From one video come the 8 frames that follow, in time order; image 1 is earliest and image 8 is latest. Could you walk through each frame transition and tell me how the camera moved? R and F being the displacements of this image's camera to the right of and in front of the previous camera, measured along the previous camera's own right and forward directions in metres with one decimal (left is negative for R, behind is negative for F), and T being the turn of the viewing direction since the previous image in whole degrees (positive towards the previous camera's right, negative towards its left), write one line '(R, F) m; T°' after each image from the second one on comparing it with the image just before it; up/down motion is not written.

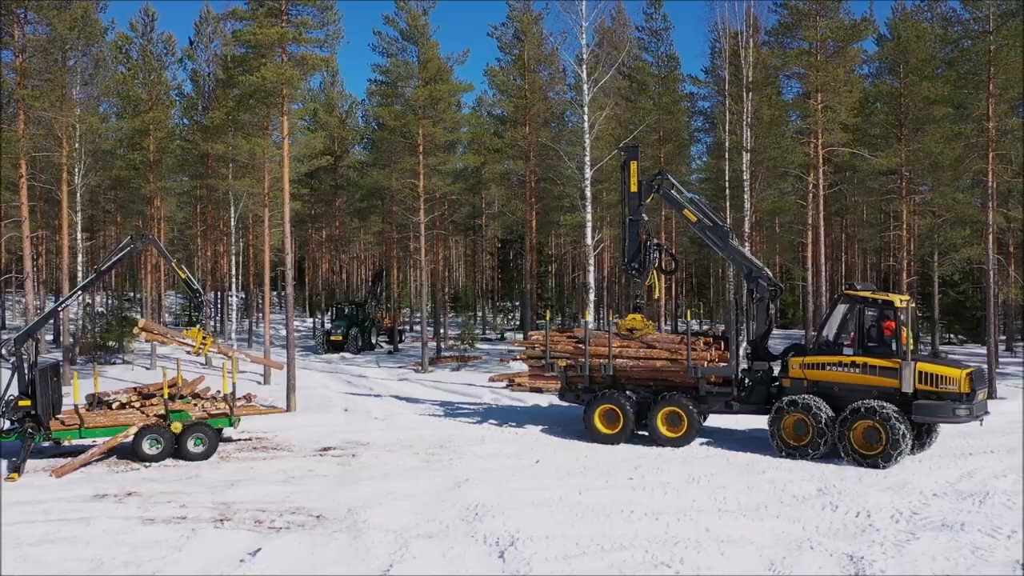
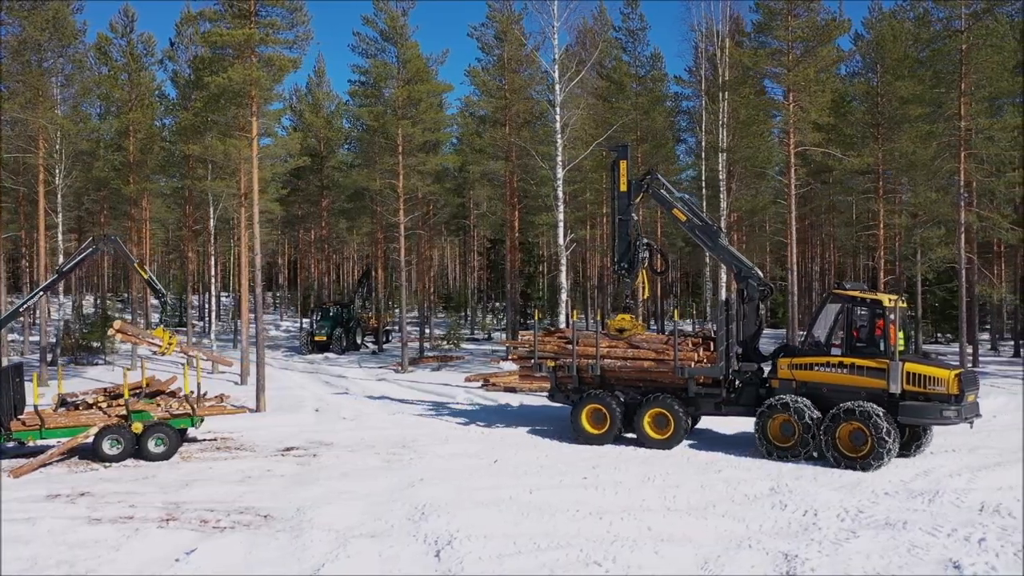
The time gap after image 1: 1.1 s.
(+0.6, 0.0) m; 0°
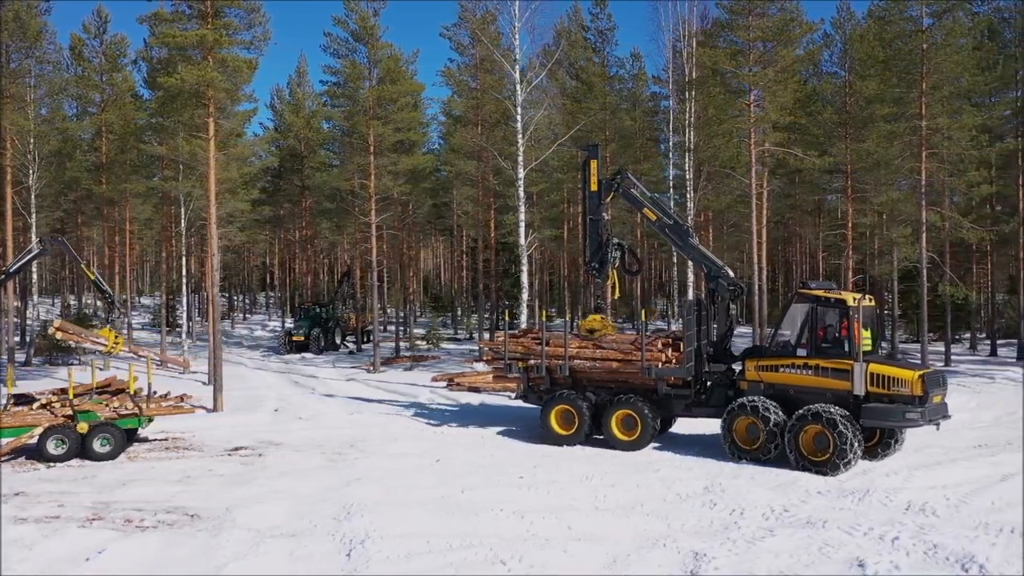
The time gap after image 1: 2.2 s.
(+0.9, 0.0) m; 0°
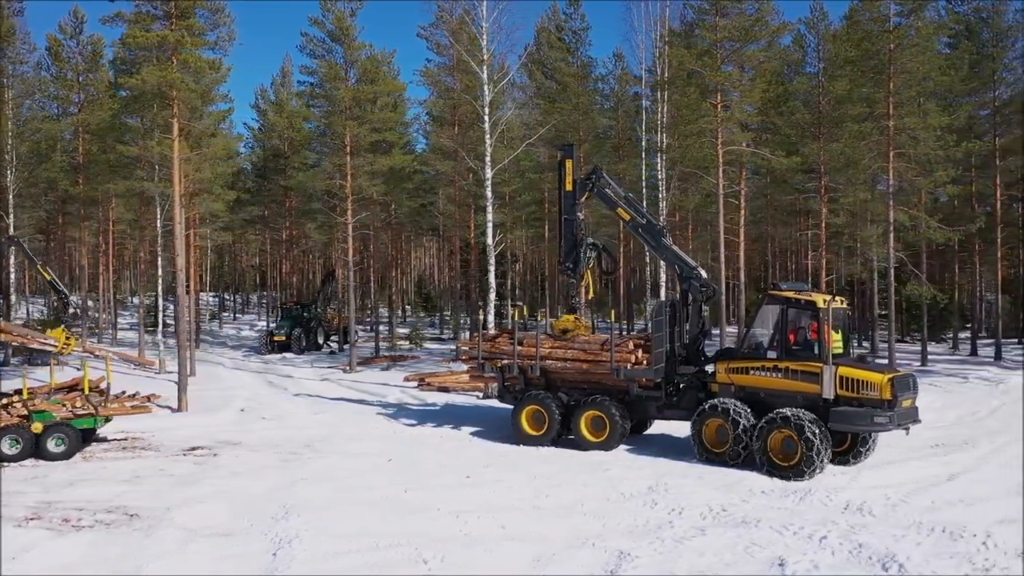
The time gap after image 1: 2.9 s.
(+0.7, 0.0) m; 0°
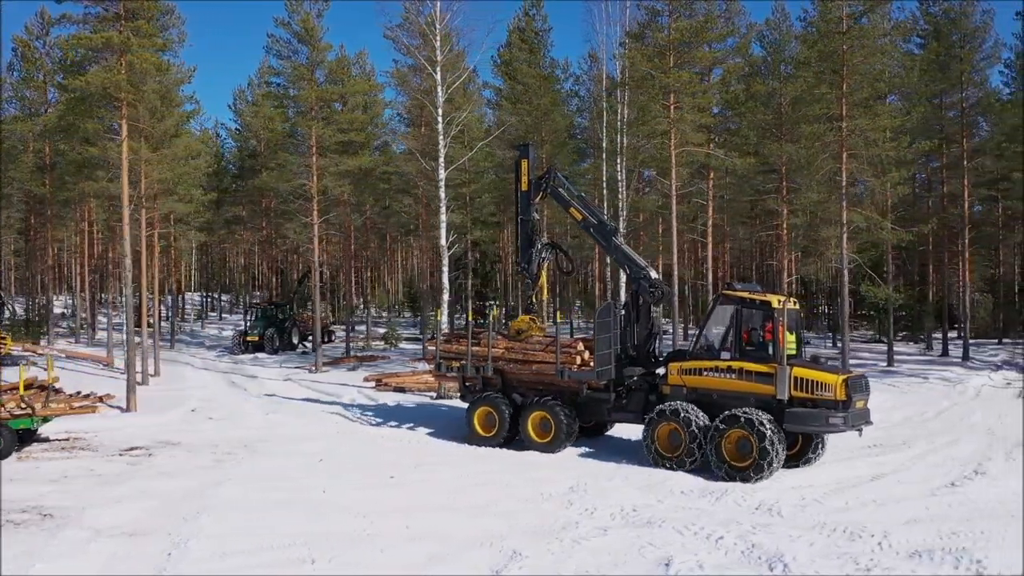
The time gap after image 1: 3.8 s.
(+1.0, 0.0) m; 0°
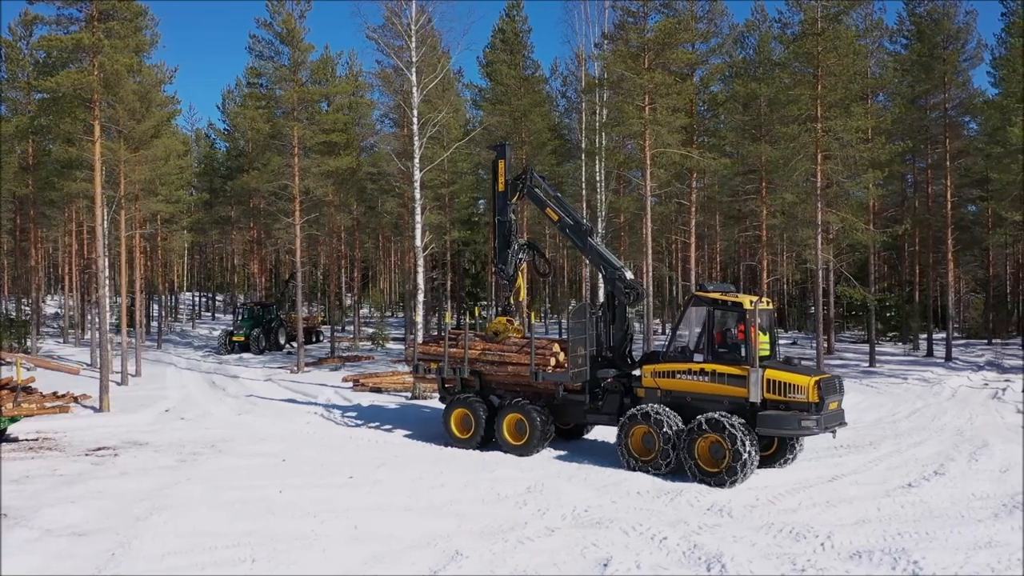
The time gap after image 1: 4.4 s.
(+0.6, 0.0) m; 0°
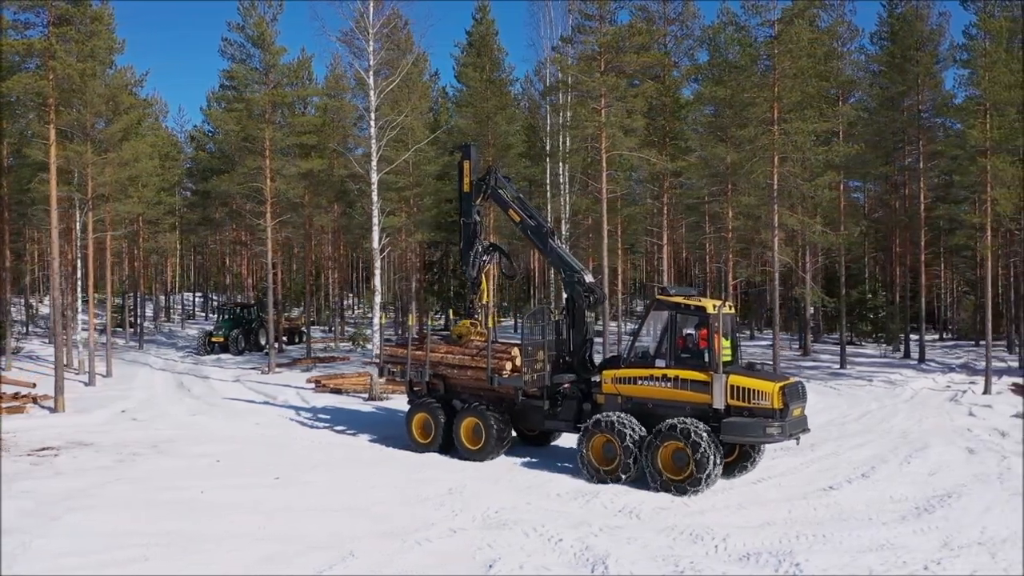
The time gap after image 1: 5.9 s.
(+1.1, -0.1) m; -1°
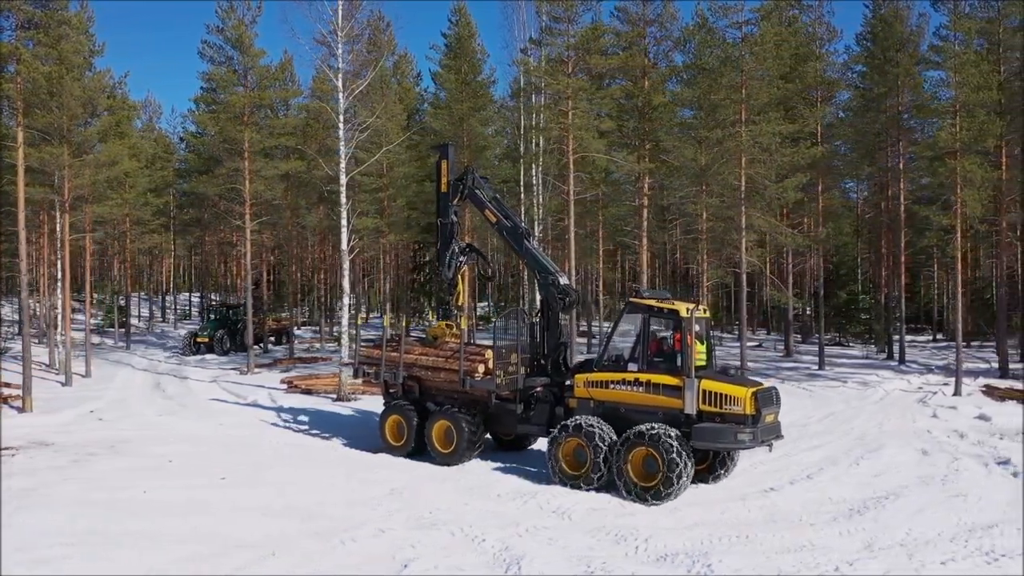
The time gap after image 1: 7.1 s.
(+0.9, -0.1) m; 0°
